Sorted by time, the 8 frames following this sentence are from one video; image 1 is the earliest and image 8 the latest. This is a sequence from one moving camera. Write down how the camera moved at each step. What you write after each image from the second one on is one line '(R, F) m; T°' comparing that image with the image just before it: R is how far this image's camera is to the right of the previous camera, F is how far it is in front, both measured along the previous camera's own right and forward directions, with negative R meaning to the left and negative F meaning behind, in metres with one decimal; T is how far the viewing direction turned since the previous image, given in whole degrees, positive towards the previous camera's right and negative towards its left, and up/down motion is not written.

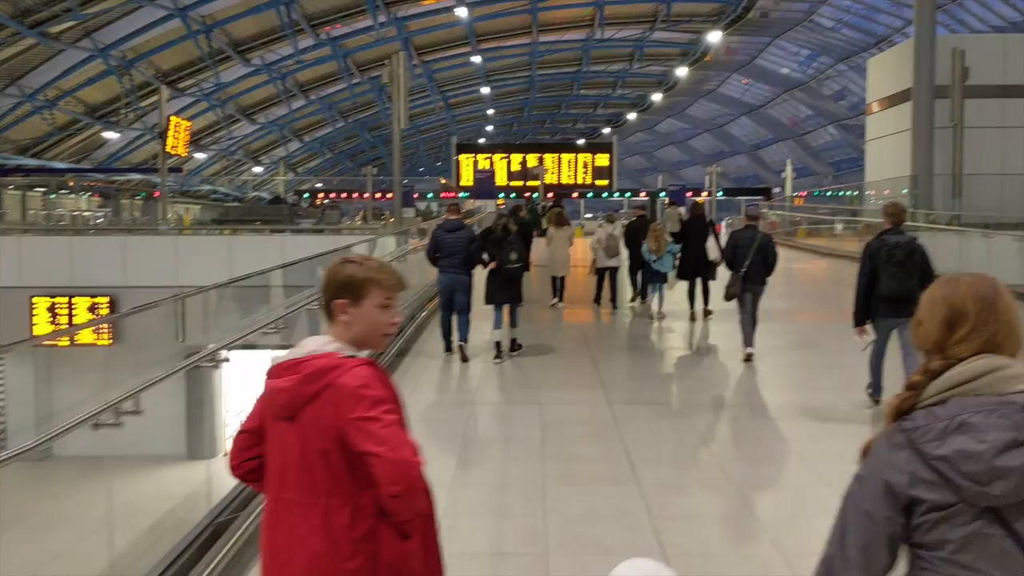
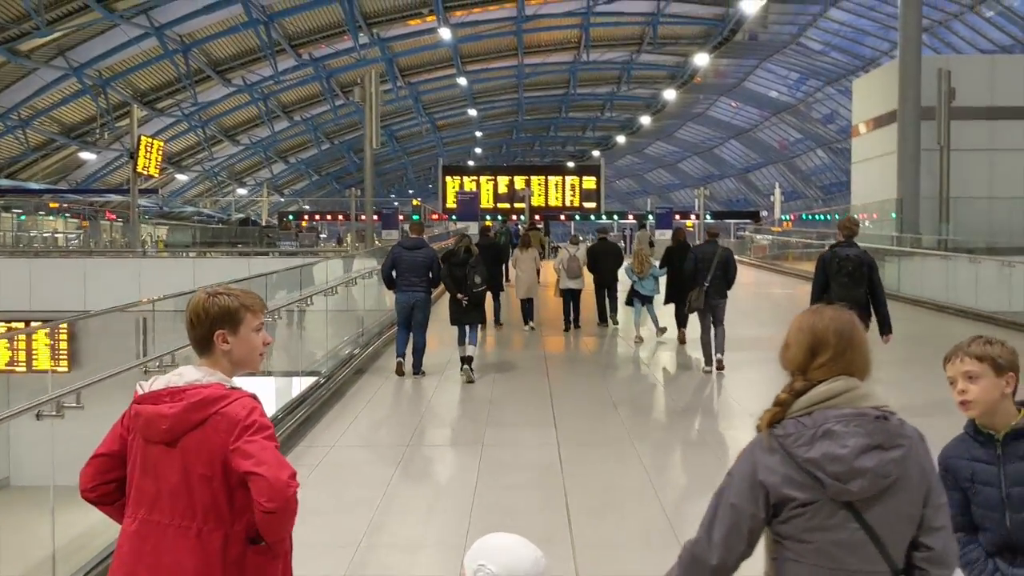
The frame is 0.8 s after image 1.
(+0.3, +0.5) m; 0°
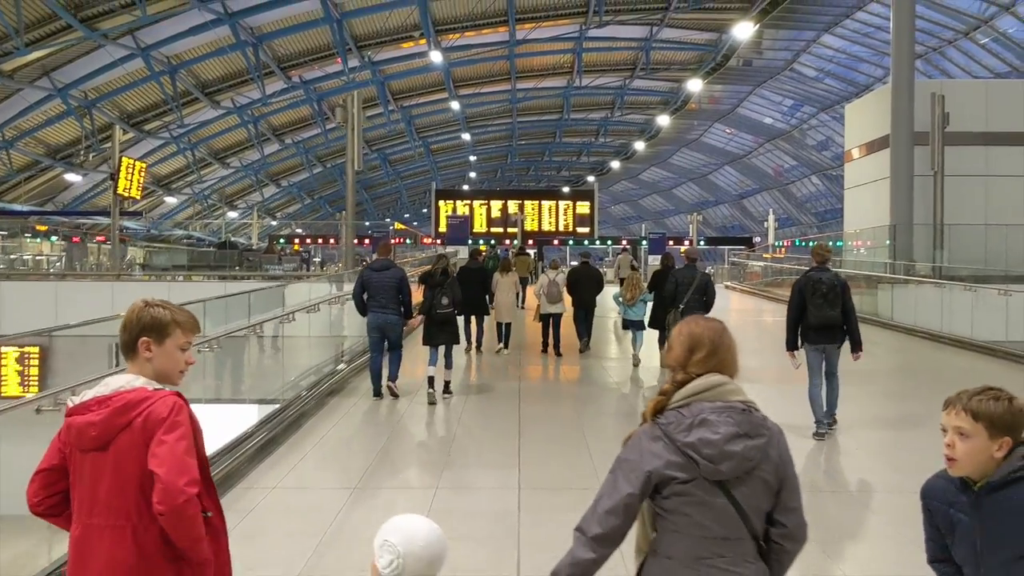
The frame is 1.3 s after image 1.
(+0.2, +0.4) m; 0°
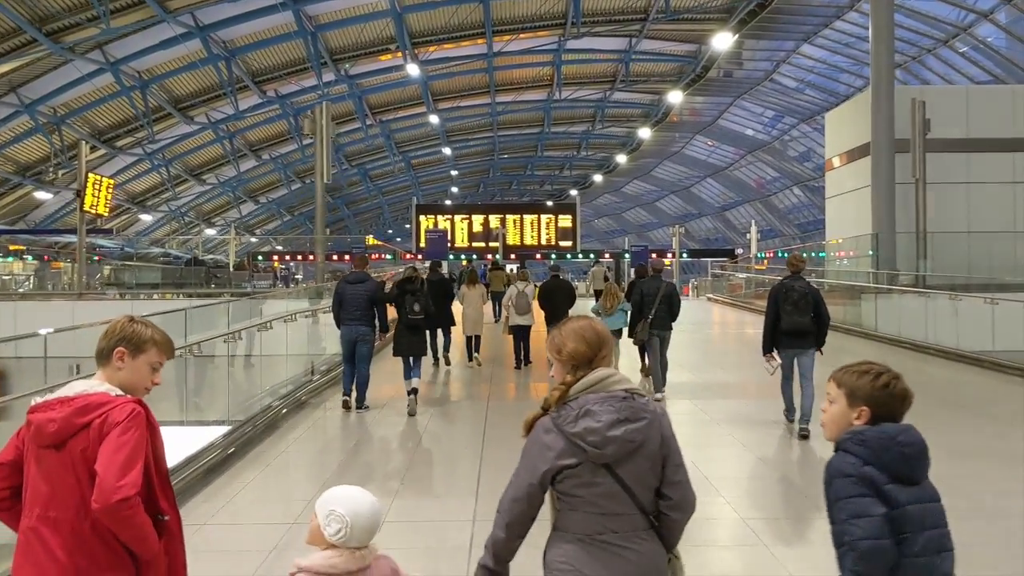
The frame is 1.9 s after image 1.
(+0.2, +0.4) m; +1°
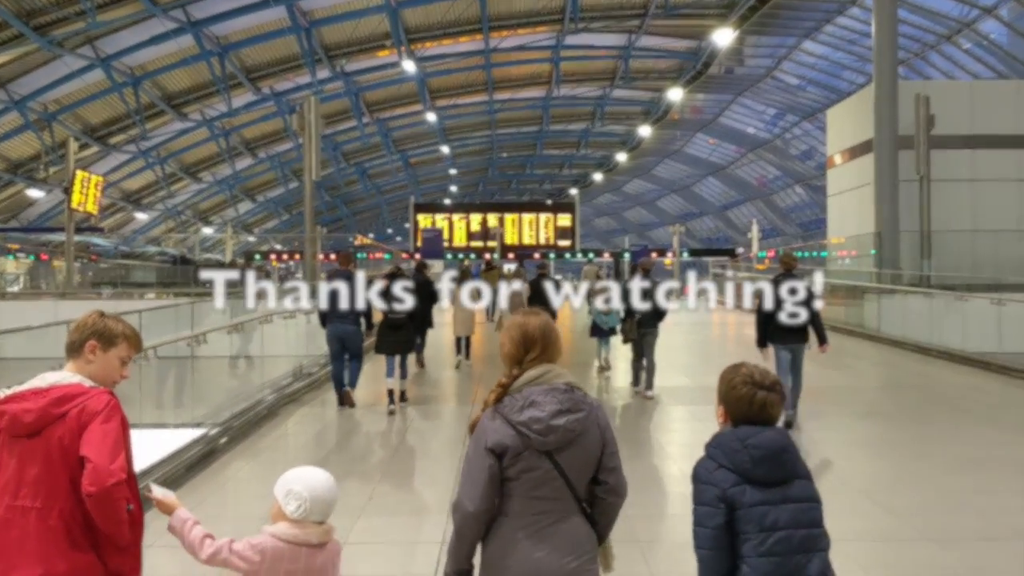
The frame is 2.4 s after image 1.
(+0.1, +0.4) m; 0°
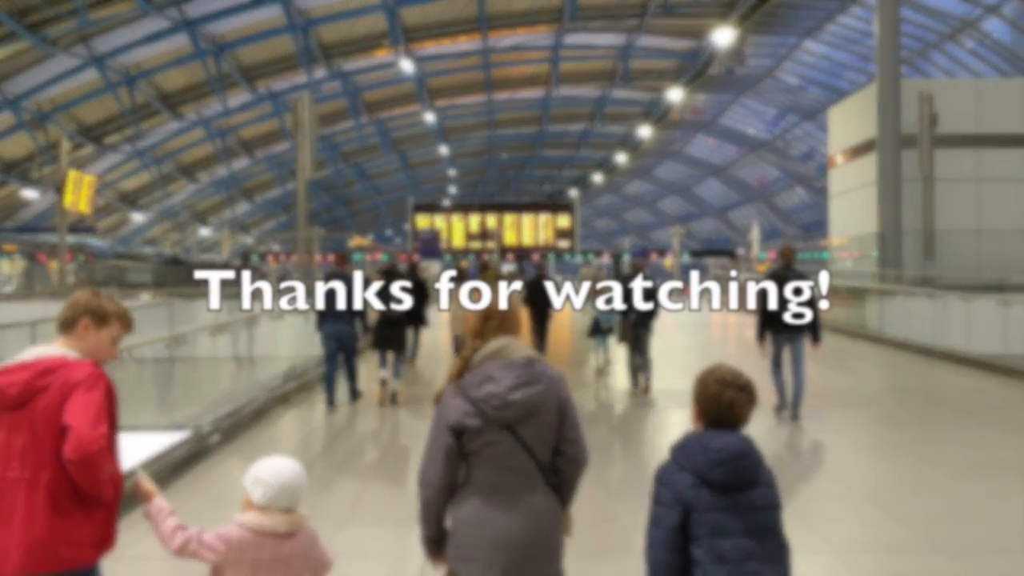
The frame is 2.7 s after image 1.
(0.0, +0.2) m; 0°
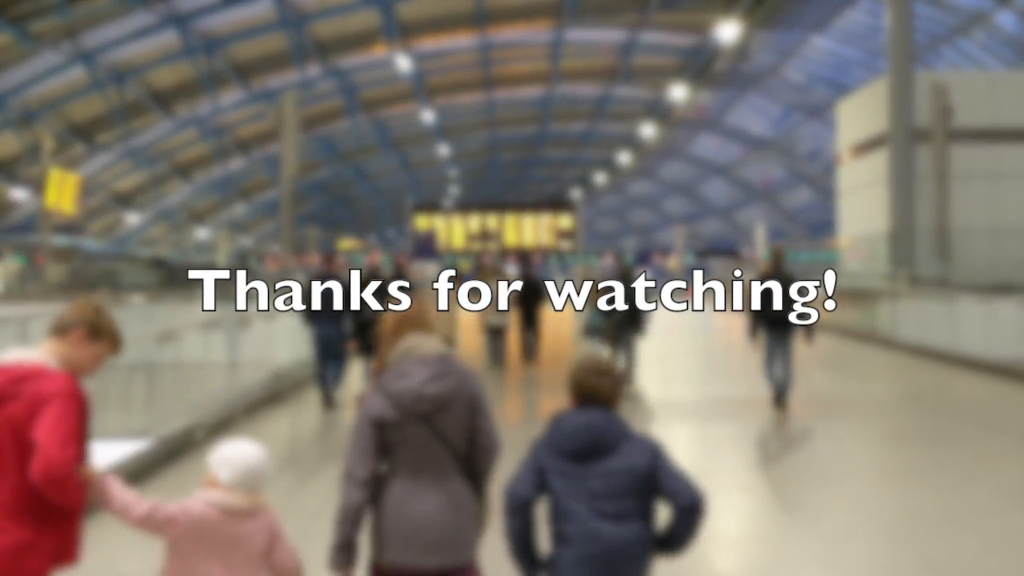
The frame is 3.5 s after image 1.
(+0.1, +0.7) m; 0°
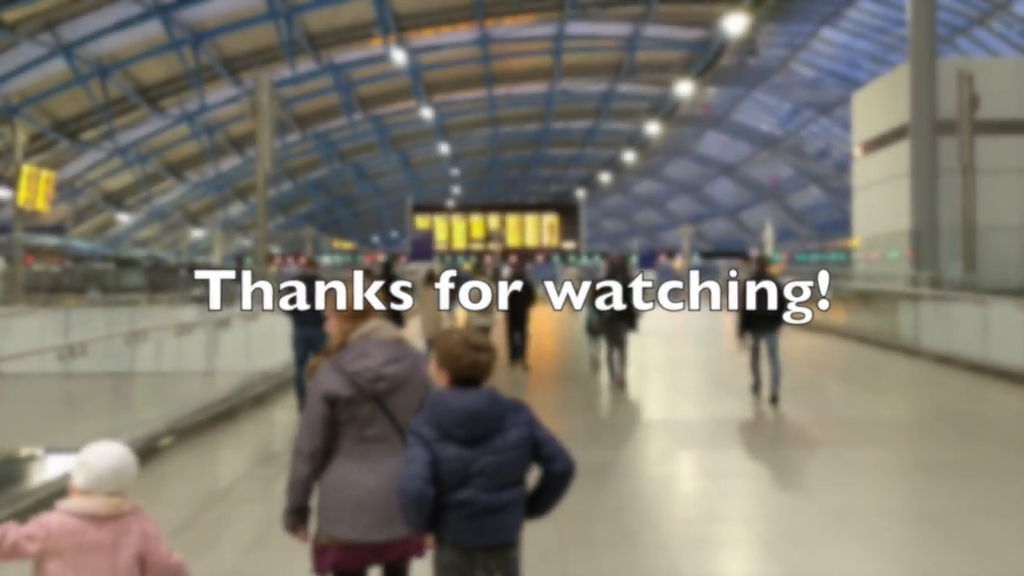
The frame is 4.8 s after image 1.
(+0.2, +1.0) m; 0°
